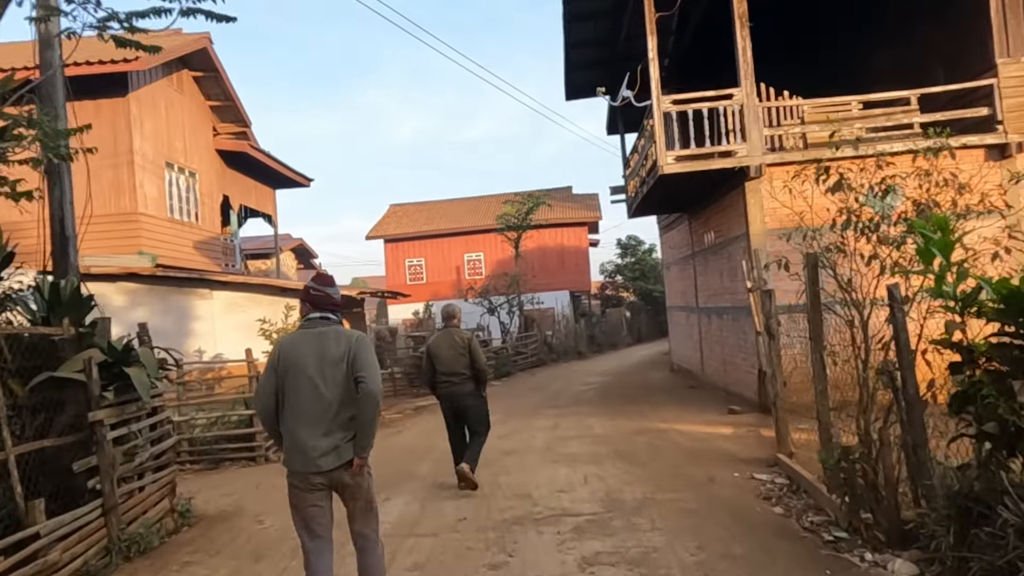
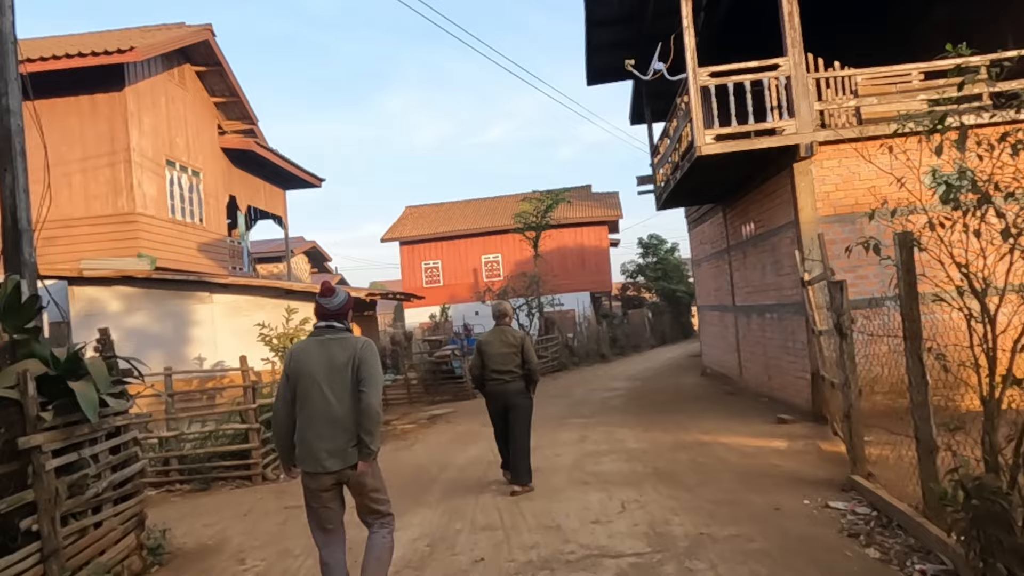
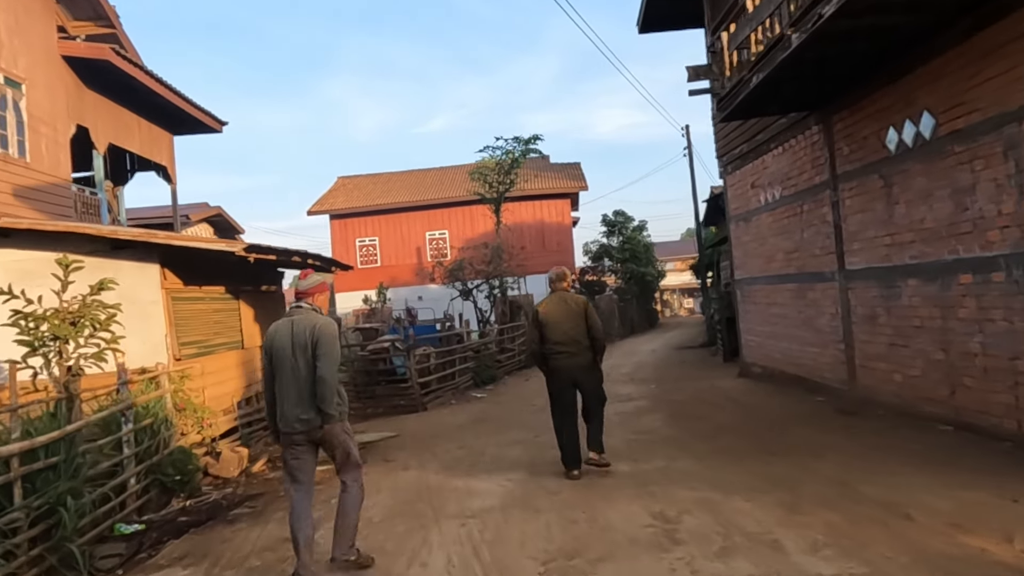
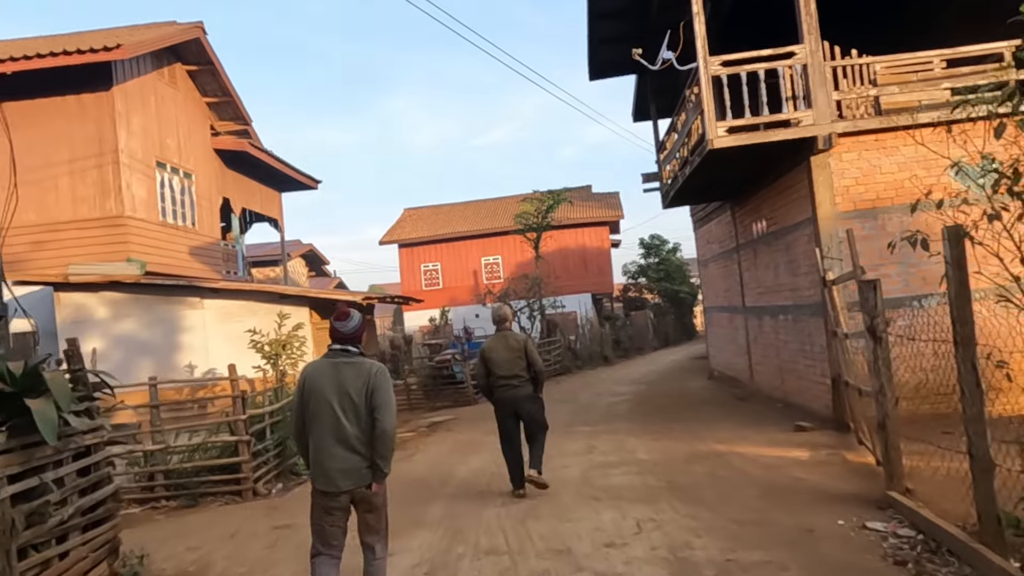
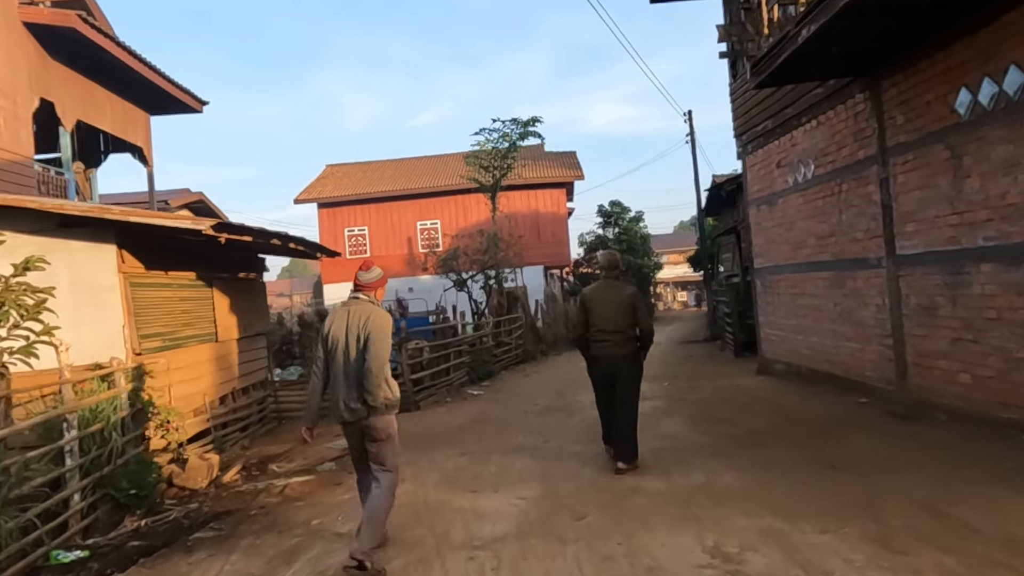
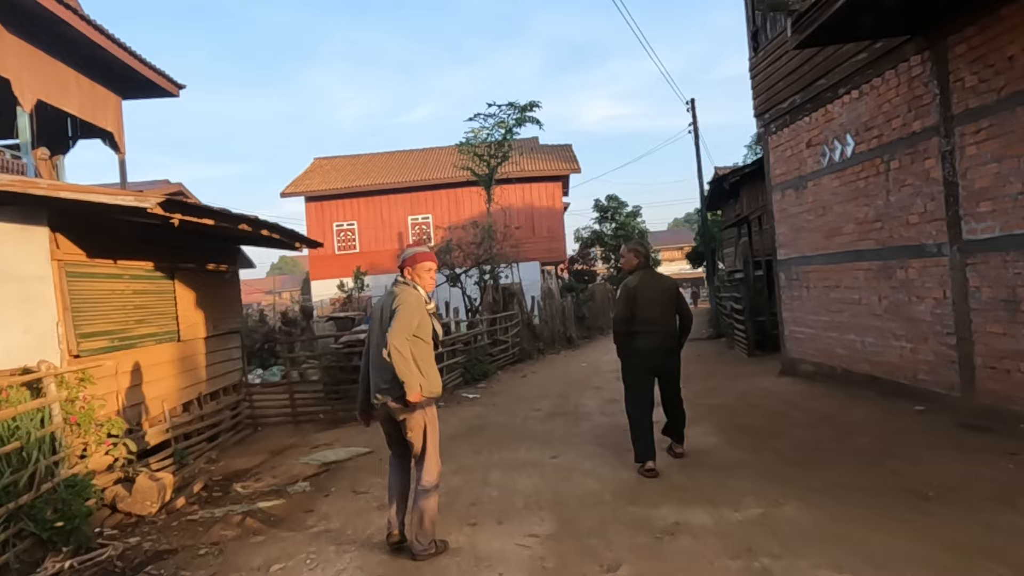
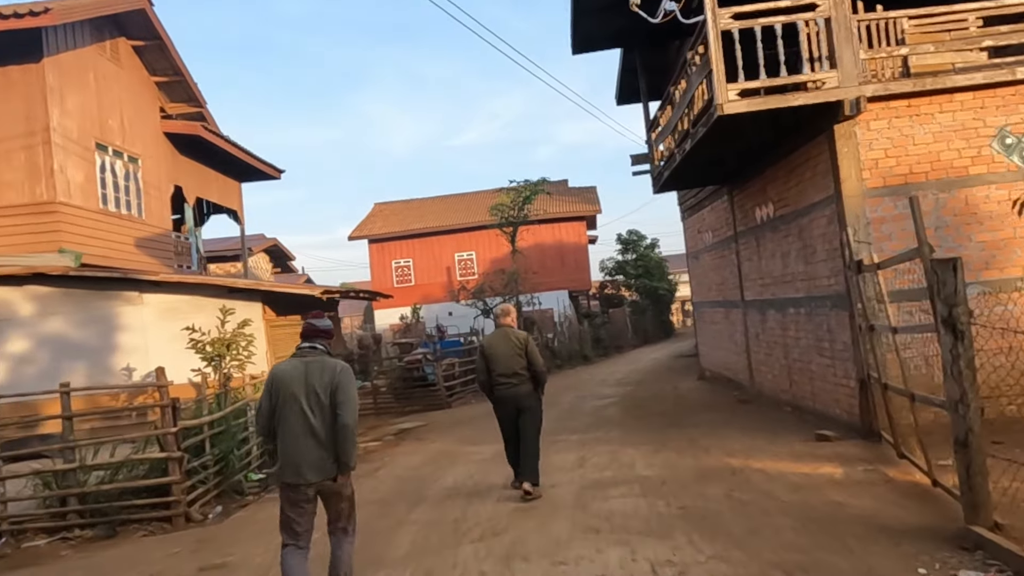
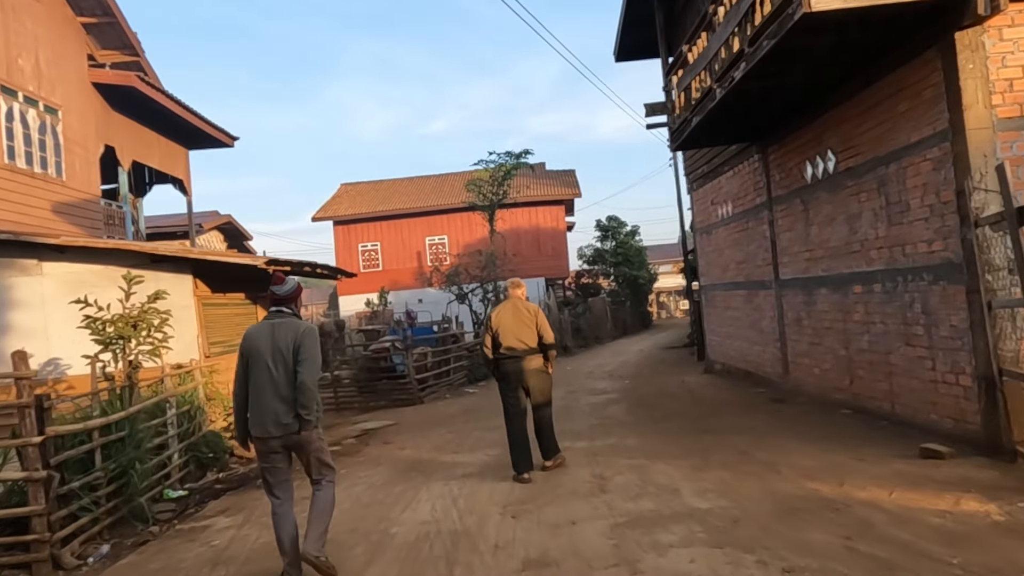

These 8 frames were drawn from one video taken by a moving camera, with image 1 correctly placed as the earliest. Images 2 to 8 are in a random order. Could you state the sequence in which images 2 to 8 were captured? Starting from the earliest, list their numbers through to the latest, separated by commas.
2, 4, 7, 8, 3, 5, 6
